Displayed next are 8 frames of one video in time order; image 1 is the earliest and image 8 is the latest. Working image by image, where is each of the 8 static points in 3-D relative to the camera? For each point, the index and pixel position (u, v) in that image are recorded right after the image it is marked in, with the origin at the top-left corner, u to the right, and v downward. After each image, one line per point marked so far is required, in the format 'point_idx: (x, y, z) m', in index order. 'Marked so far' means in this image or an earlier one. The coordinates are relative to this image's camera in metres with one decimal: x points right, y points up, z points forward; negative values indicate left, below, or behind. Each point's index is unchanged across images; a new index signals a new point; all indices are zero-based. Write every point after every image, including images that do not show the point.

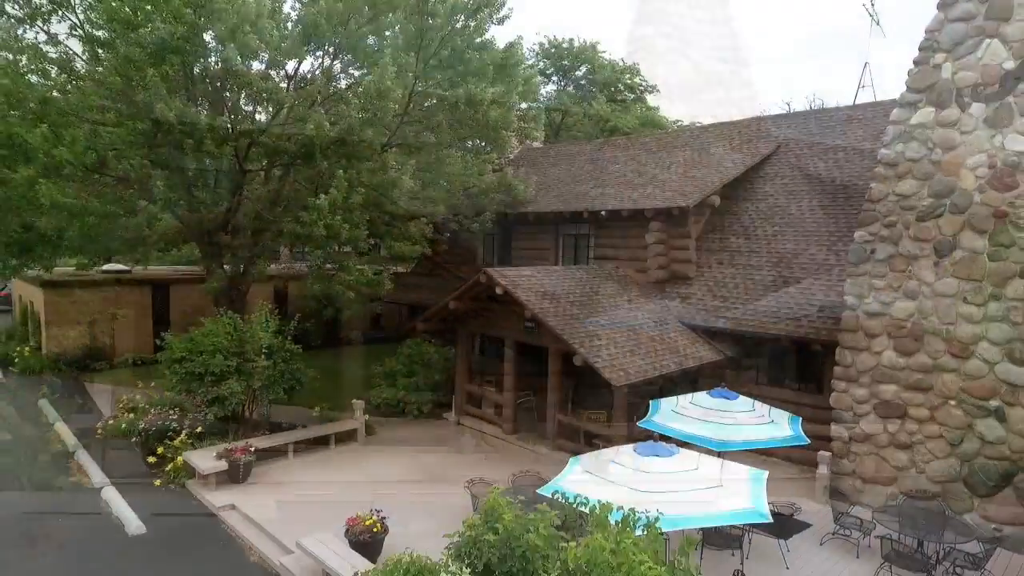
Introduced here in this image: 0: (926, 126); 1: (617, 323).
0: (+5.1, +2.0, +8.5) m
1: (+1.6, -0.5, +10.8) m
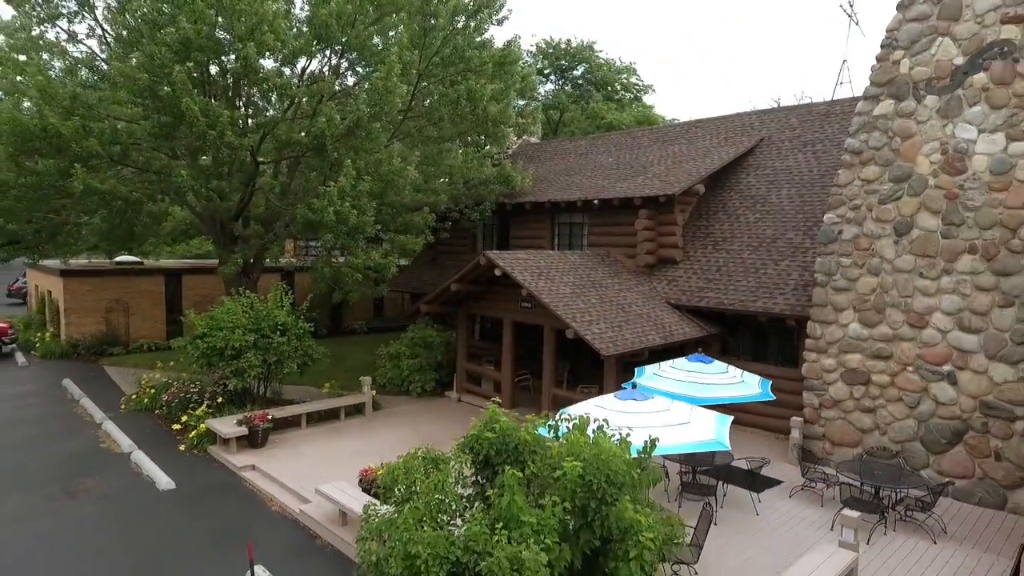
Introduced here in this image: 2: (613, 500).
0: (+5.0, +2.3, +9.4) m
1: (+1.6, -0.2, +11.6) m
2: (+0.6, -1.1, +3.8) m
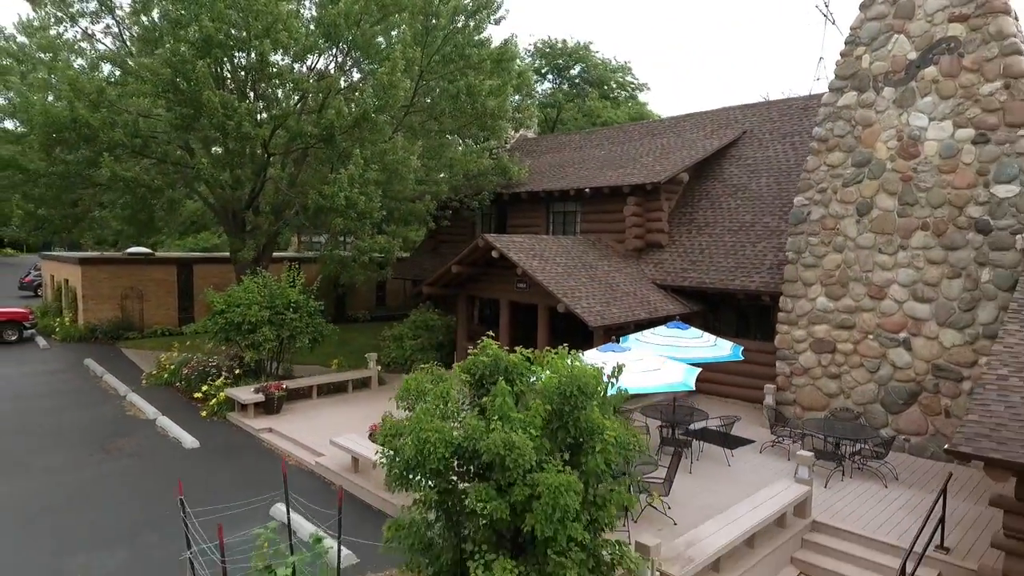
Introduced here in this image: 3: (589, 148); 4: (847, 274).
0: (+5.0, +2.7, +10.3) m
1: (+1.5, +0.1, +12.5) m
2: (+0.5, -0.8, +4.7) m
3: (+2.0, +3.6, +17.9) m
4: (+5.0, +0.2, +10.3) m
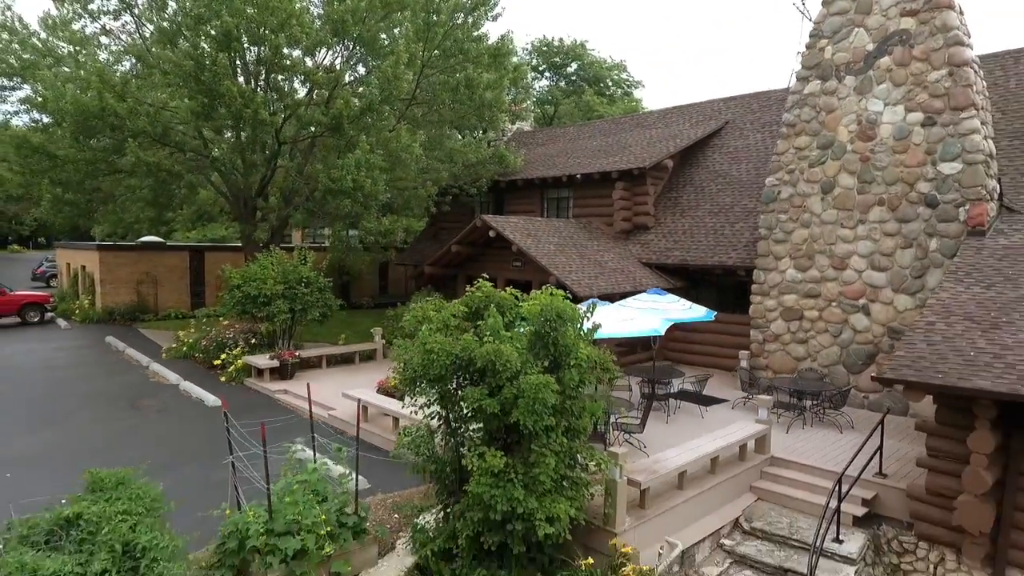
0: (+4.9, +3.1, +11.2) m
1: (+1.4, +0.6, +13.5) m
2: (+0.4, -0.3, +5.7) m
3: (+1.9, +4.1, +18.9) m
4: (+4.9, +0.7, +11.3) m
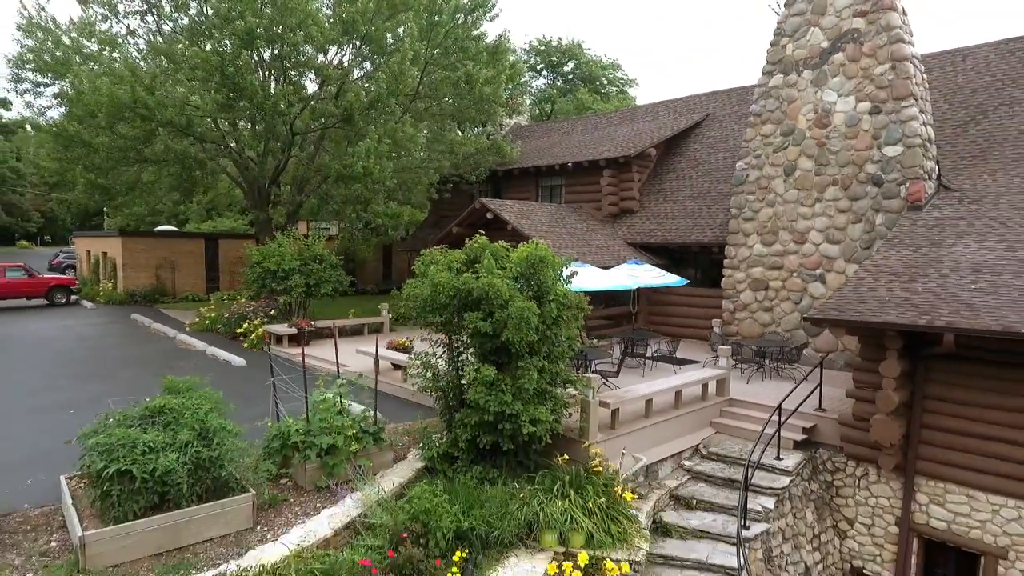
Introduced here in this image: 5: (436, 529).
0: (+4.8, +3.6, +12.5) m
1: (+1.3, +1.1, +14.8) m
2: (+0.3, +0.2, +7.0) m
3: (+1.8, +4.5, +20.2) m
4: (+4.8, +1.2, +12.6) m
5: (-0.6, -2.0, +5.8) m
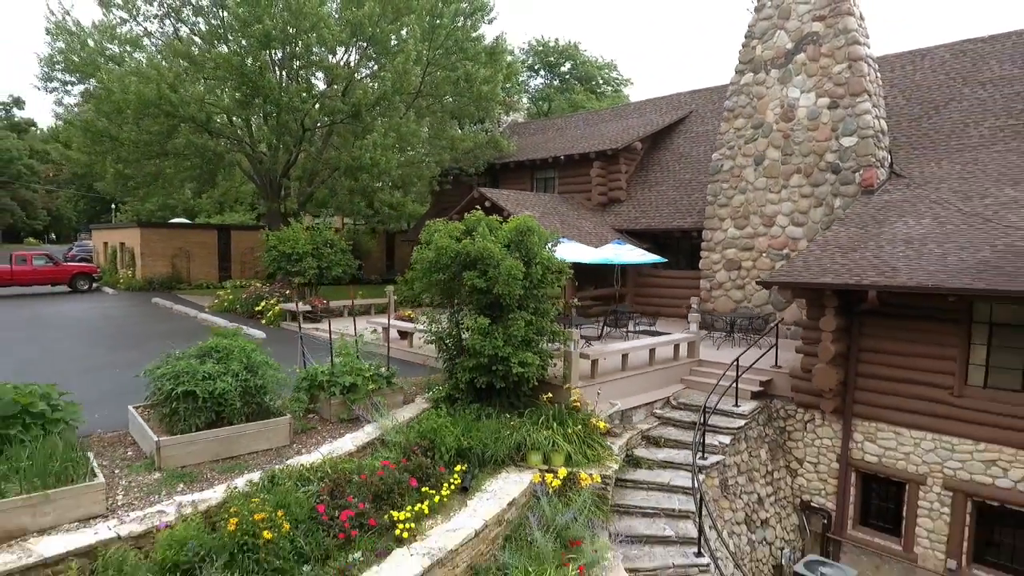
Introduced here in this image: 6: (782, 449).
0: (+4.7, +4.0, +13.8) m
1: (+1.2, +1.5, +16.0) m
2: (+0.2, +0.6, +8.3) m
3: (+1.7, +5.0, +21.4) m
4: (+4.7, +1.6, +13.9) m
5: (-0.7, -1.6, +7.0) m
6: (+3.7, -2.2, +9.6) m
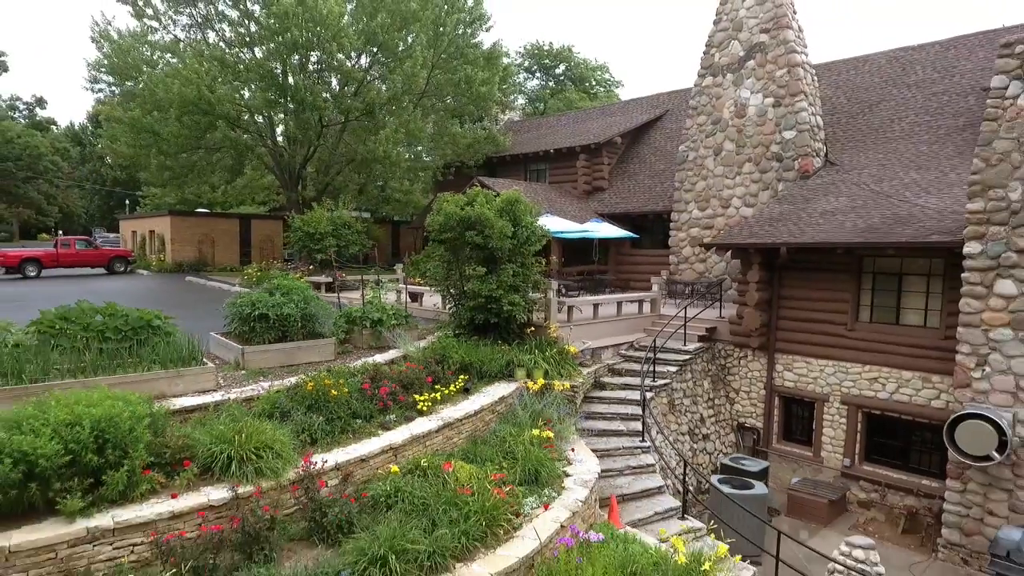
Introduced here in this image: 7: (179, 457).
0: (+4.6, +4.6, +16.1) m
1: (+1.1, +2.1, +18.3) m
2: (+0.1, +1.2, +10.5) m
3: (+1.6, +5.6, +23.7) m
4: (+4.6, +2.2, +16.2) m
5: (-0.8, -0.9, +9.3) m
6: (+3.6, -1.6, +11.9) m
7: (-2.7, -1.4, +5.7) m
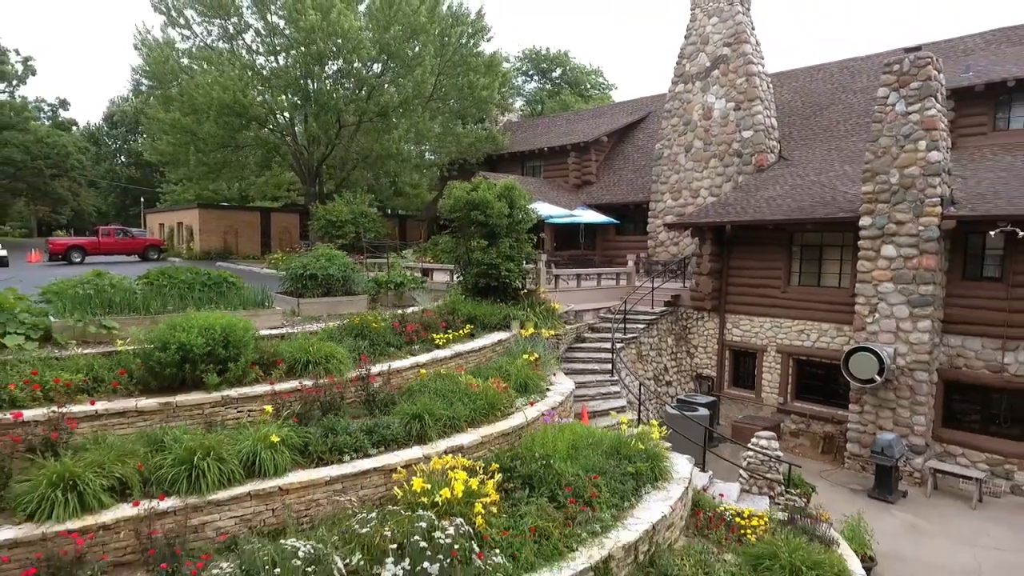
0: (+4.5, +5.2, +18.5) m
1: (+1.0, +2.7, +20.7) m
2: (0.0, +1.8, +13.0) m
3: (+1.5, +6.1, +26.1) m
4: (+4.5, +2.7, +18.6) m
5: (-0.9, -0.4, +11.7) m
6: (+3.5, -1.1, +14.3) m
7: (-2.8, -0.8, +8.1) m
